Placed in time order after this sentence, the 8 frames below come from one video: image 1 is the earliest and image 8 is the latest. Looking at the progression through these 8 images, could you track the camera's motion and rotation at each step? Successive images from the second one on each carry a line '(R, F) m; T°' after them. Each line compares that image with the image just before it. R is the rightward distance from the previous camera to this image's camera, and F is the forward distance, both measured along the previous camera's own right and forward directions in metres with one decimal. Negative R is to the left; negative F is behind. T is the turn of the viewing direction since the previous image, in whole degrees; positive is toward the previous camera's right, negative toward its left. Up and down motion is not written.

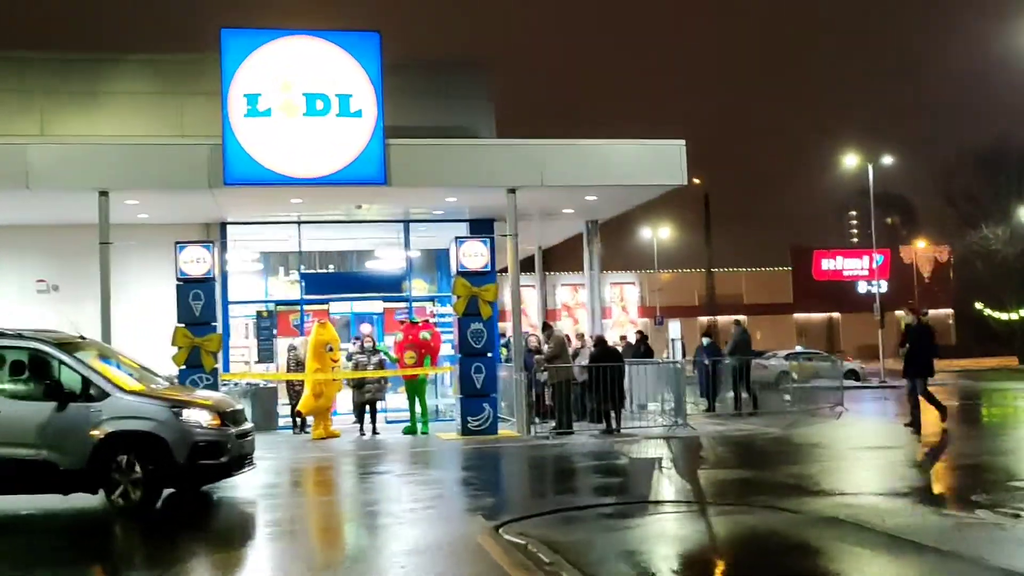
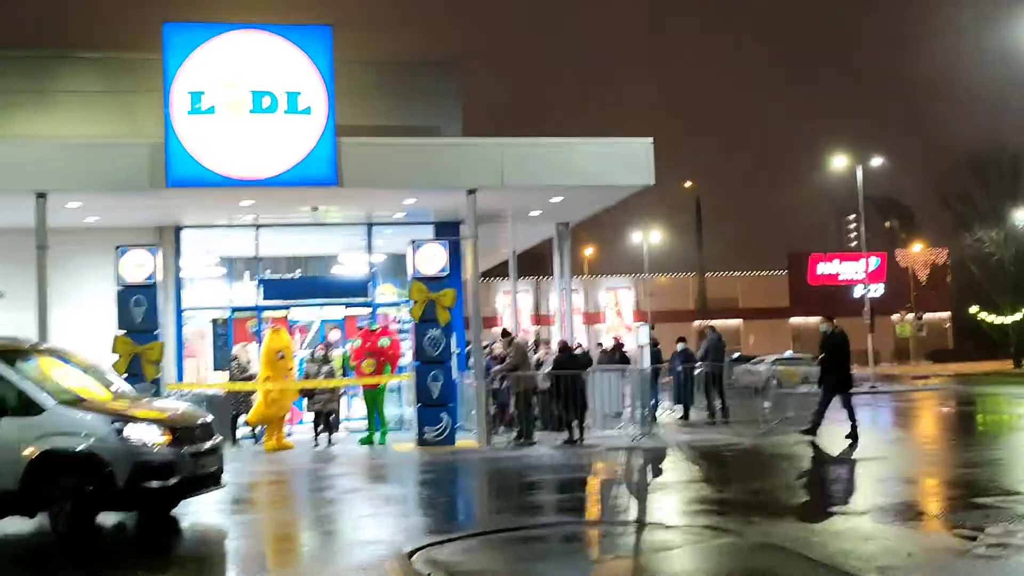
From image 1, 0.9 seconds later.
(+0.6, +0.6) m; 0°
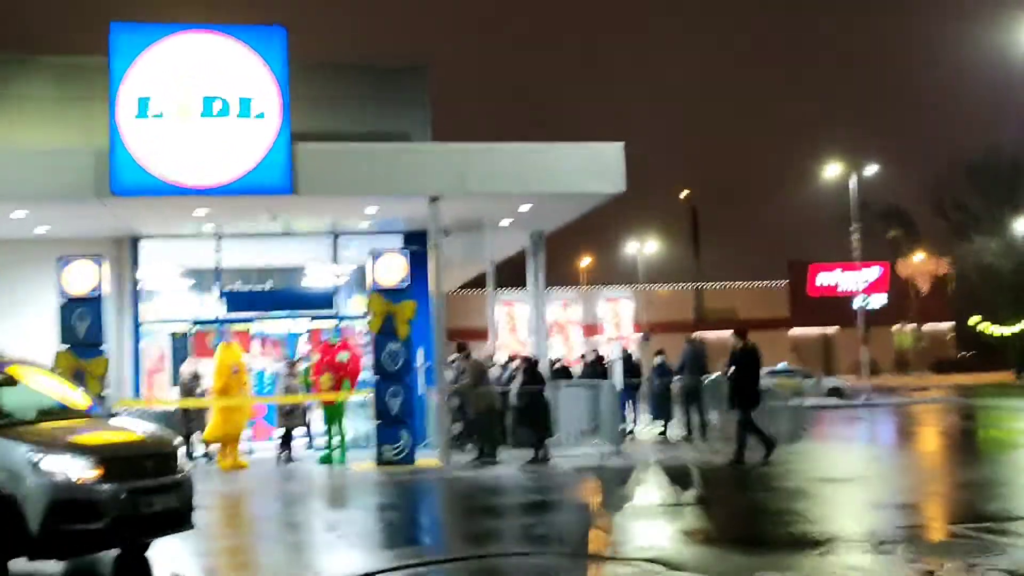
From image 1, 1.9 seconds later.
(+0.5, +0.6) m; 0°
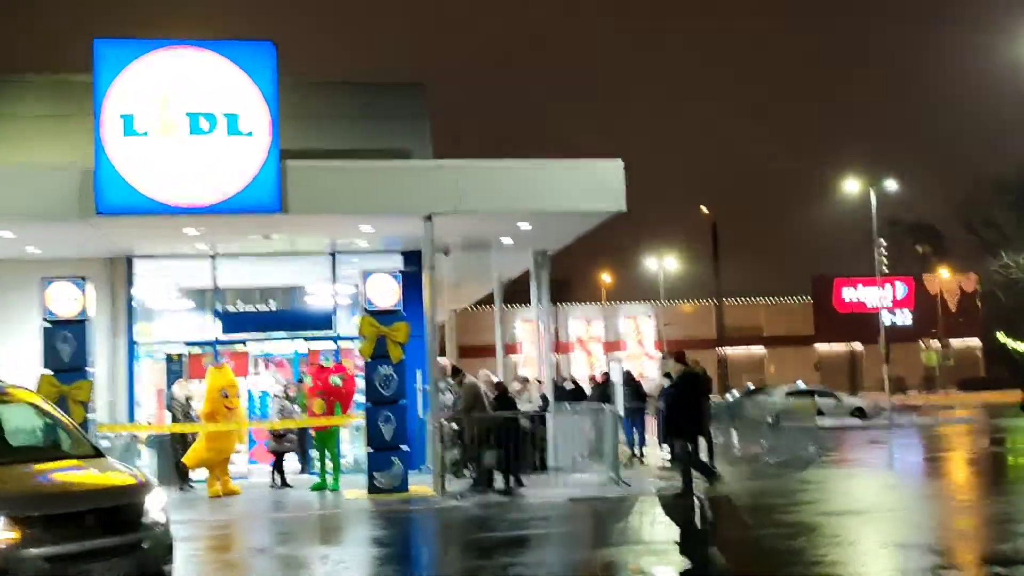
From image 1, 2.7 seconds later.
(+0.4, +0.5) m; -1°
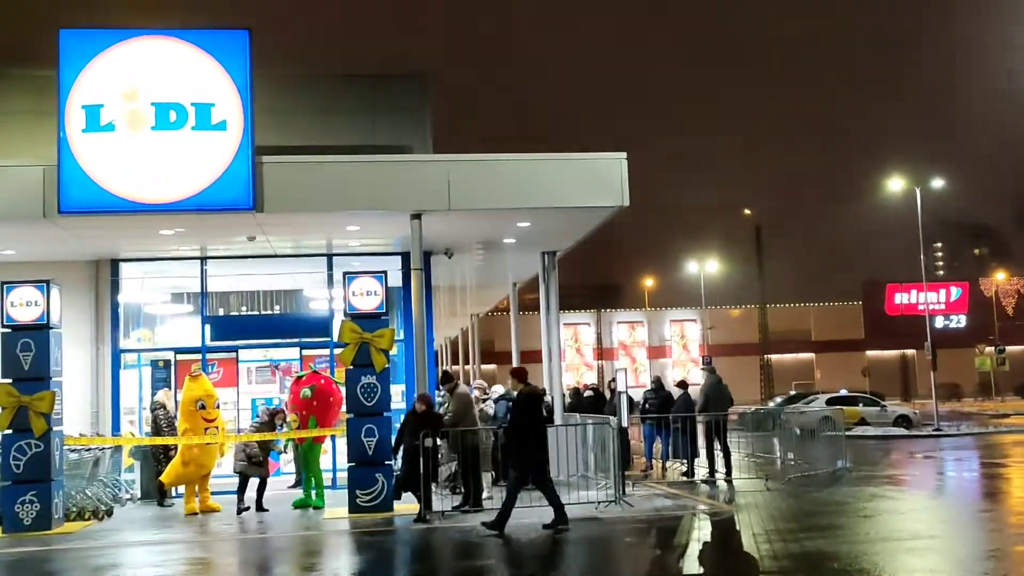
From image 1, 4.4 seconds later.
(+0.7, +1.0) m; -3°
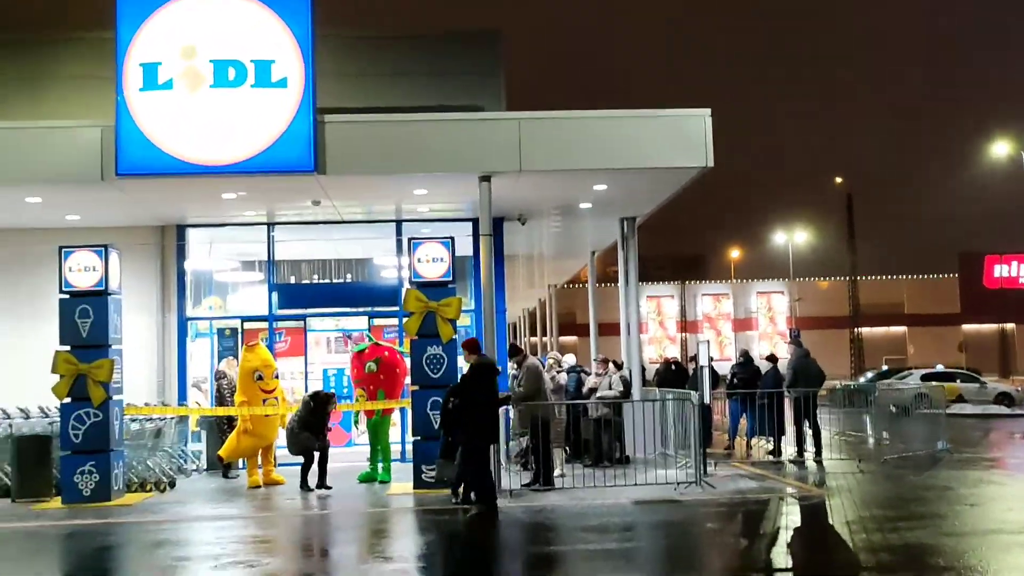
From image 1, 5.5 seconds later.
(+0.1, +0.7) m; -4°
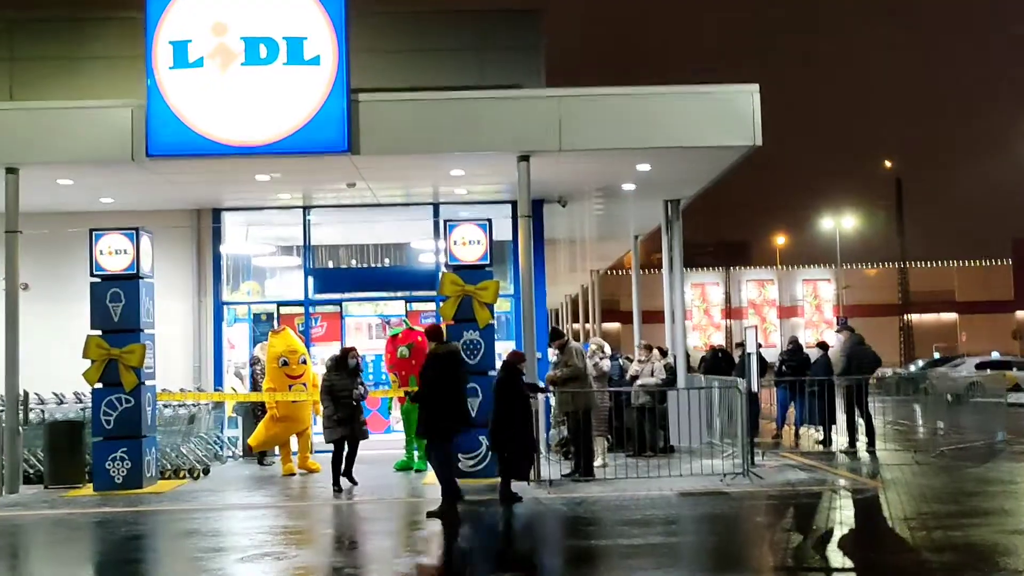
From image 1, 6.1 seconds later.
(0.0, +0.4) m; -2°
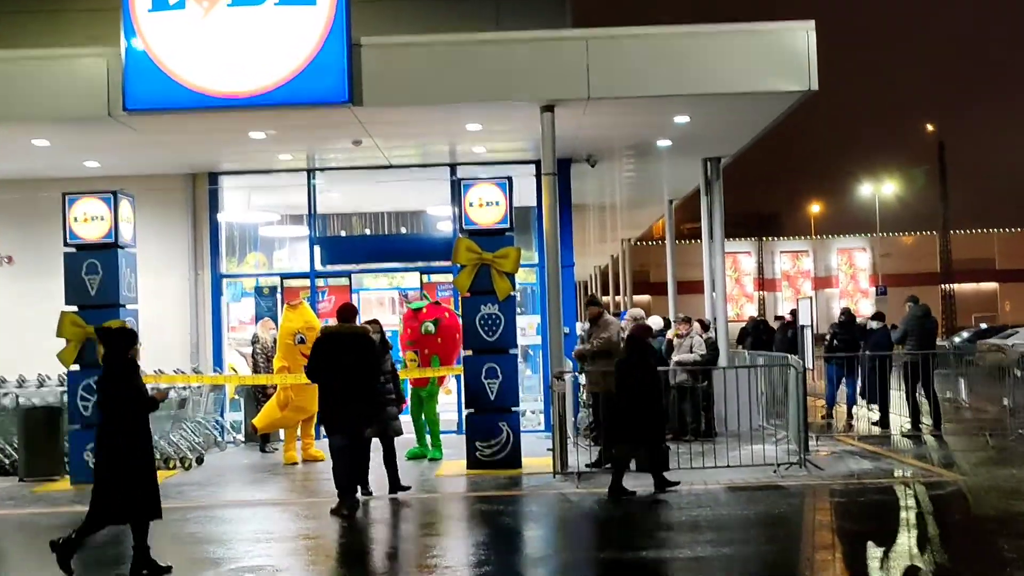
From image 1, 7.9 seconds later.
(+0.1, +1.3) m; -1°
